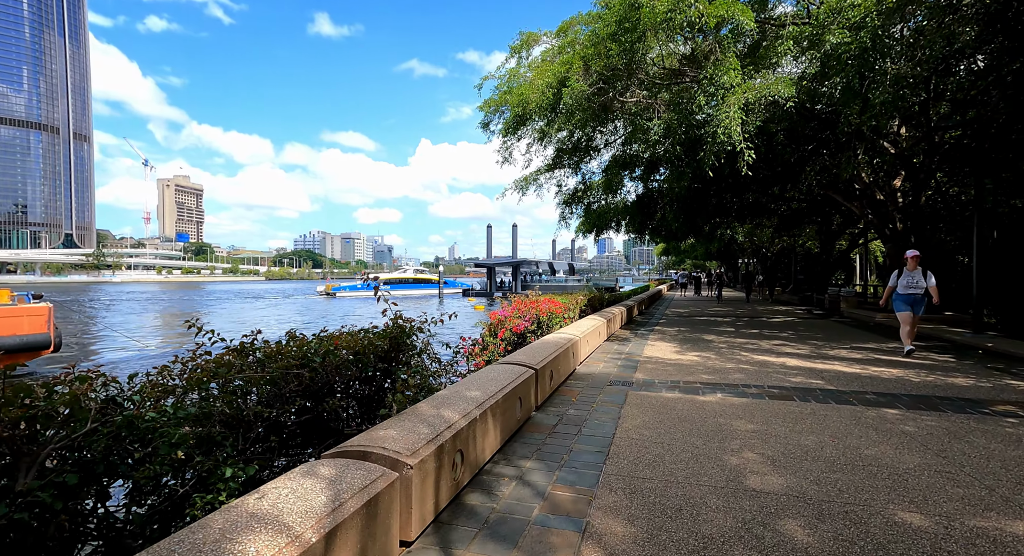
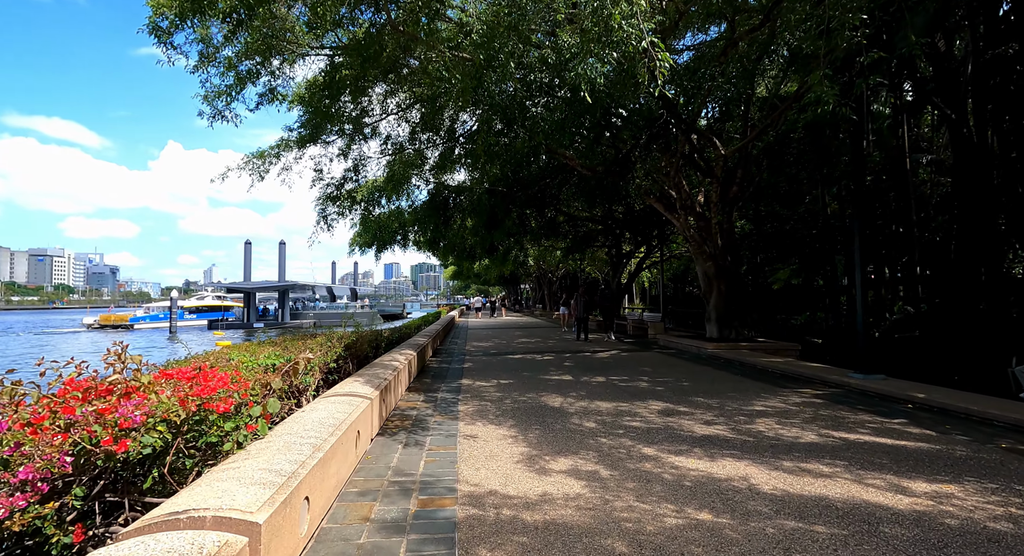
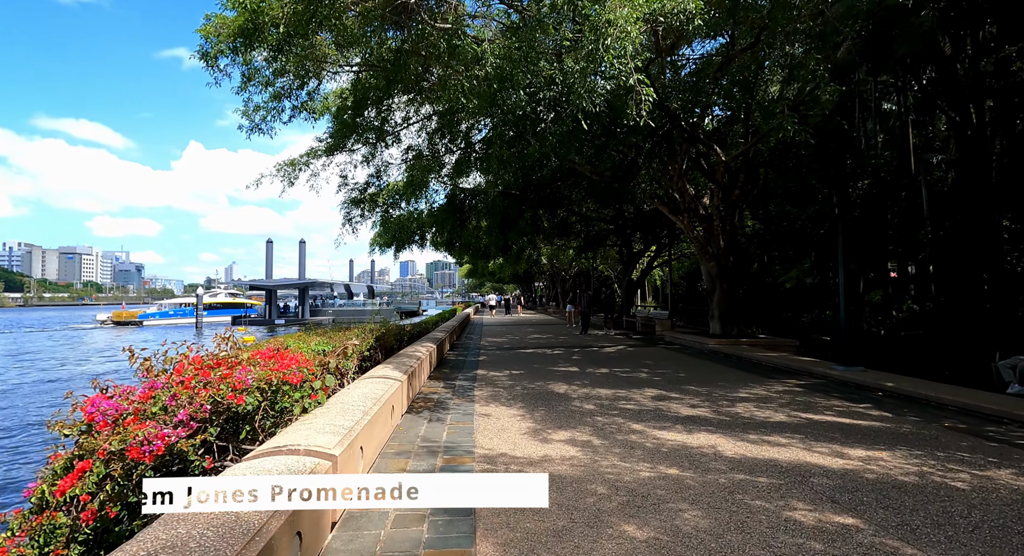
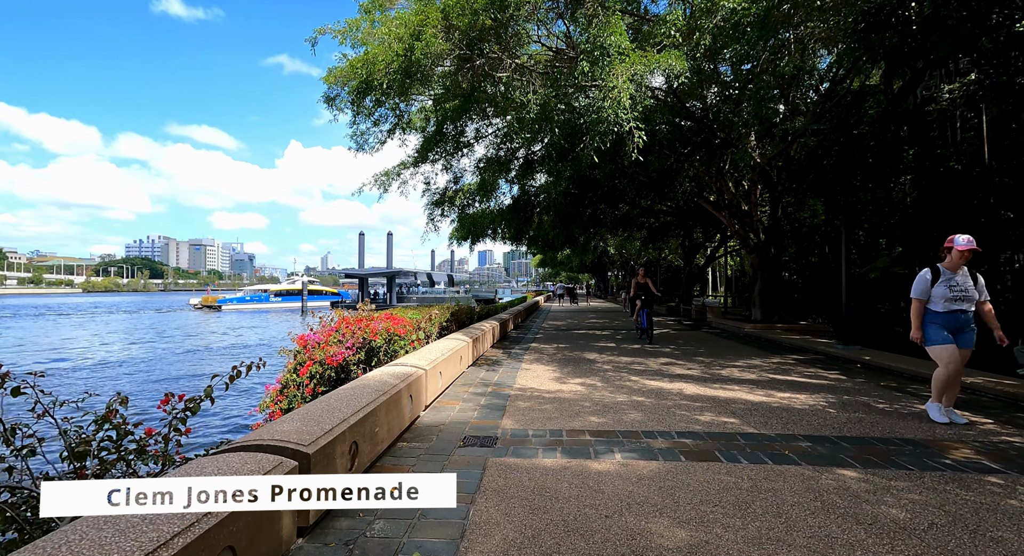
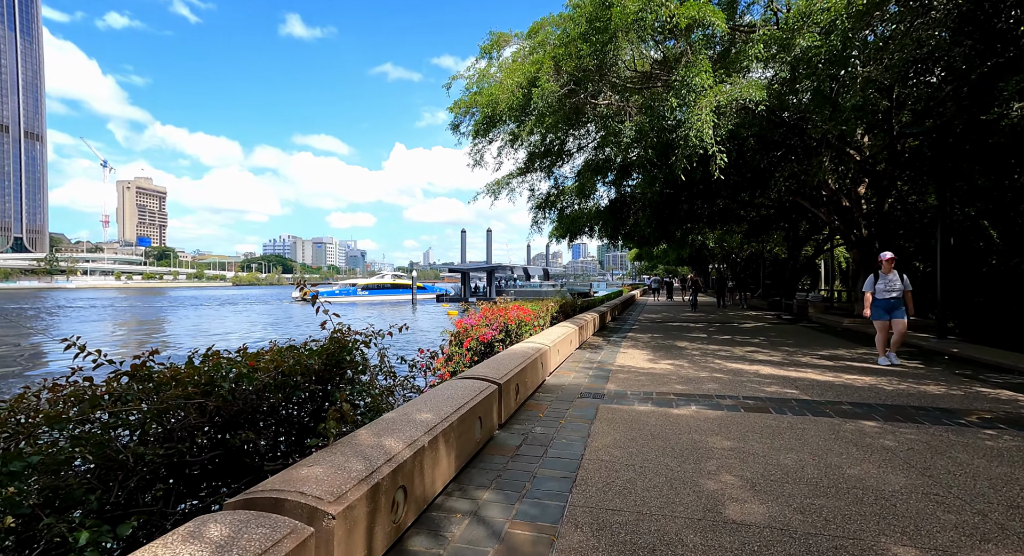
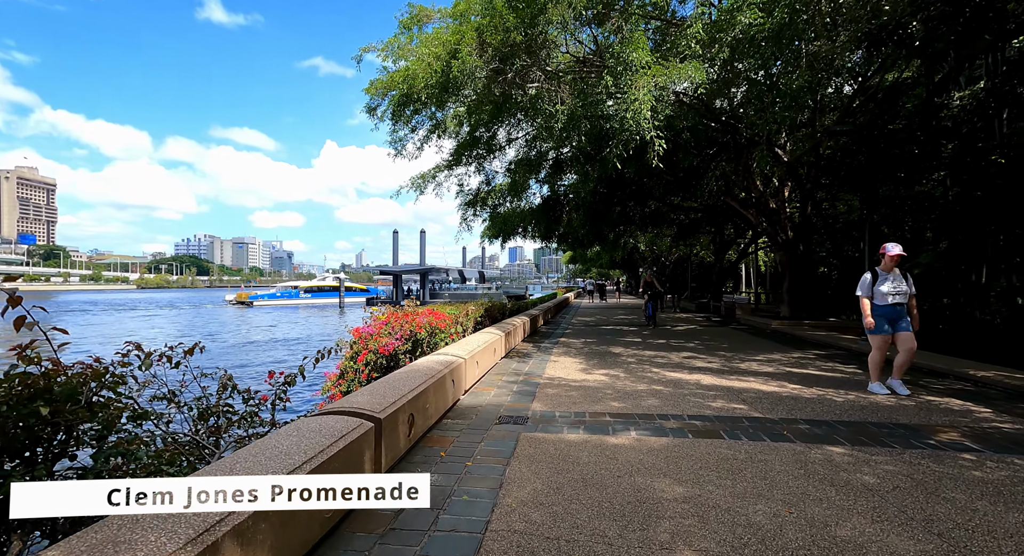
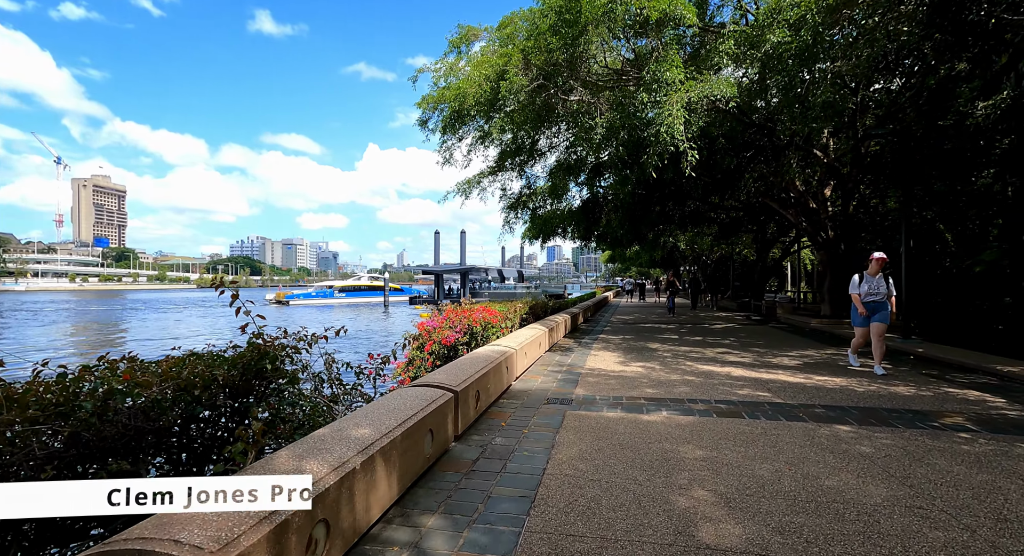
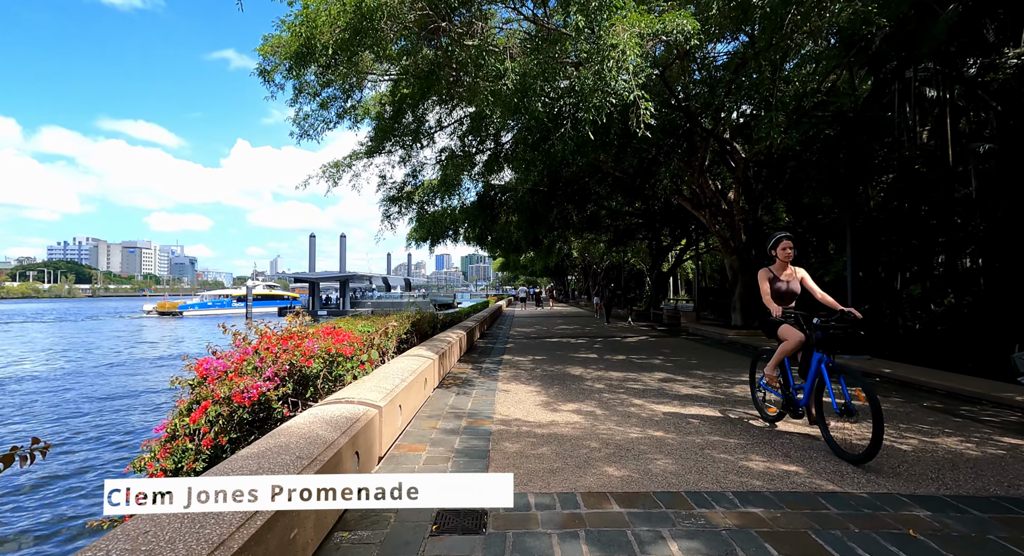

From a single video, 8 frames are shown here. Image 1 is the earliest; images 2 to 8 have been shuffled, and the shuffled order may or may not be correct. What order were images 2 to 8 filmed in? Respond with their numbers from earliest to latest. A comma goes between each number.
5, 7, 6, 4, 8, 3, 2
